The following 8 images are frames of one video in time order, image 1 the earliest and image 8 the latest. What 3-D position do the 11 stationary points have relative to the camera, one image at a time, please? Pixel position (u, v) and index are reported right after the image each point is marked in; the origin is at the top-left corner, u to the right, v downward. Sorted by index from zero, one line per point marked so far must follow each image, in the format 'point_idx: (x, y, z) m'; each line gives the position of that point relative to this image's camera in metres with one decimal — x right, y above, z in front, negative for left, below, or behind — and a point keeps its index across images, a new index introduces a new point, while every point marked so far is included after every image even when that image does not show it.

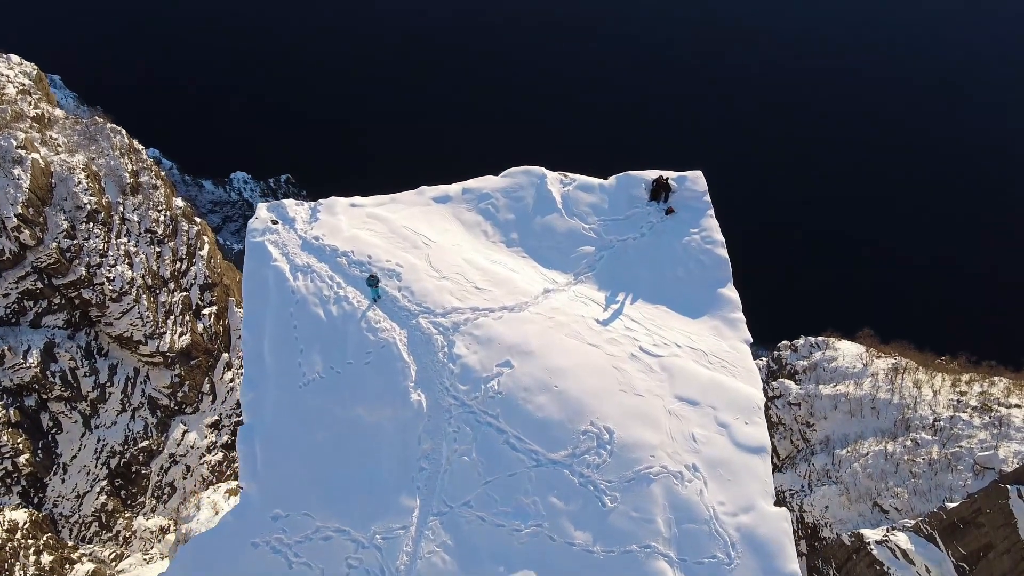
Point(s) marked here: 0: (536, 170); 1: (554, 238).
0: (+0.7, +3.4, +17.1) m
1: (+1.1, +1.5, +15.8) m
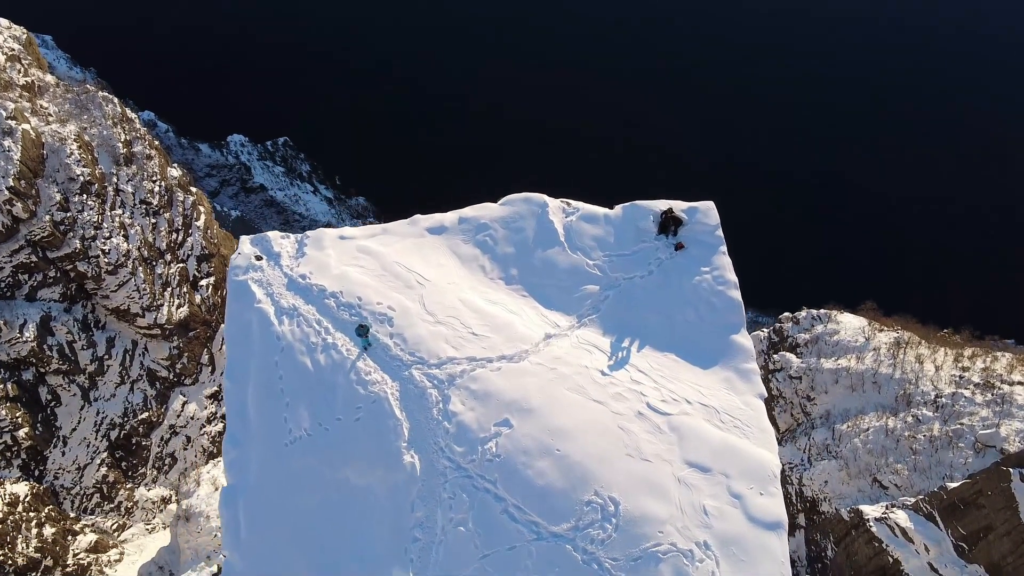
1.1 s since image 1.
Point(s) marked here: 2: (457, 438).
0: (+0.7, +2.4, +16.1) m
1: (+1.1, +0.4, +14.8) m
2: (-1.2, -3.3, +12.4) m
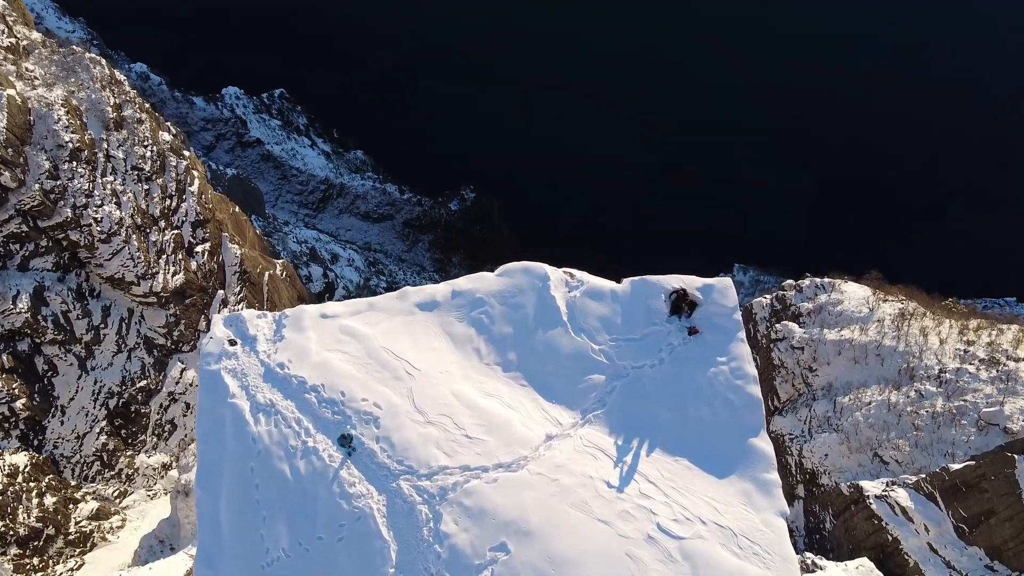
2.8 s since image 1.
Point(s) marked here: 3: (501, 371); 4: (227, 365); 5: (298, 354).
0: (+0.7, +0.4, +14.7) m
1: (+1.1, -1.7, +13.5) m
2: (-1.3, -5.5, +11.3) m
3: (-0.3, -2.0, +13.6) m
4: (-6.7, -1.8, +13.3) m
5: (-5.1, -1.6, +13.5) m
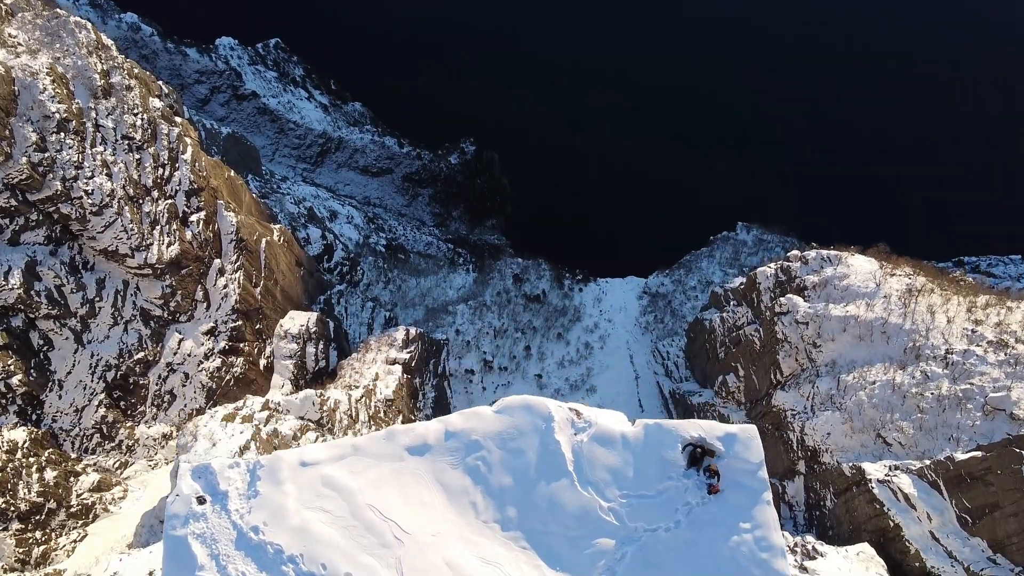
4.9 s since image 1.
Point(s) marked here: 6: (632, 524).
0: (+0.7, -2.8, +13.2) m
1: (+1.1, -5.0, +12.2) m
2: (-1.3, -8.9, +10.2) m
3: (-0.3, -5.2, +12.3) m
4: (-6.7, -5.1, +12.0) m
5: (-5.1, -4.9, +12.2) m
6: (+2.5, -5.0, +12.0) m
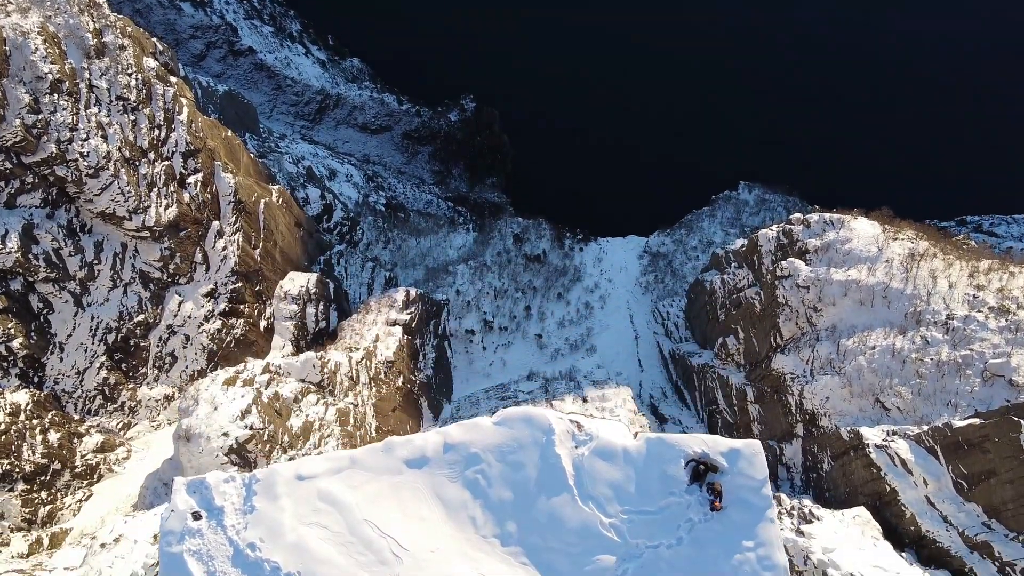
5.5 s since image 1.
0: (+0.6, -3.0, +12.9) m
1: (+1.1, -5.2, +12.0) m
2: (-1.3, -9.3, +10.3) m
3: (-0.3, -5.5, +12.1) m
4: (-6.7, -5.4, +11.9) m
5: (-5.1, -5.1, +12.0) m
6: (+2.5, -5.3, +11.8) m
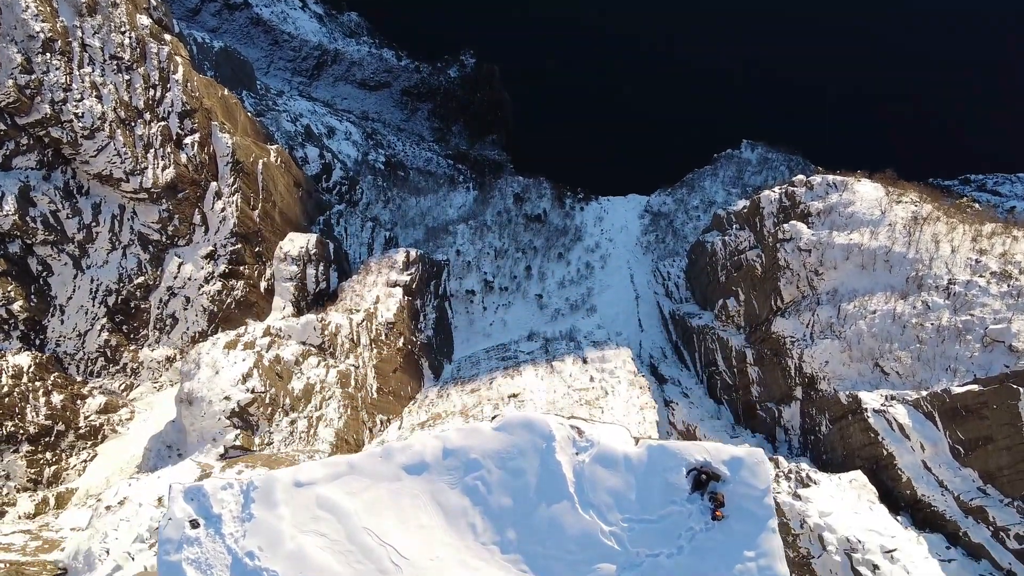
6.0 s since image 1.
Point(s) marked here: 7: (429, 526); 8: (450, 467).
0: (+0.6, -3.1, +12.7) m
1: (+1.0, -5.4, +11.9) m
2: (-1.3, -9.5, +10.5) m
3: (-0.3, -5.6, +12.1) m
4: (-6.7, -5.6, +11.8) m
5: (-5.1, -5.3, +11.9) m
6: (+2.5, -5.4, +11.8) m
7: (-1.8, -5.1, +12.3) m
8: (-1.4, -4.0, +12.7) m
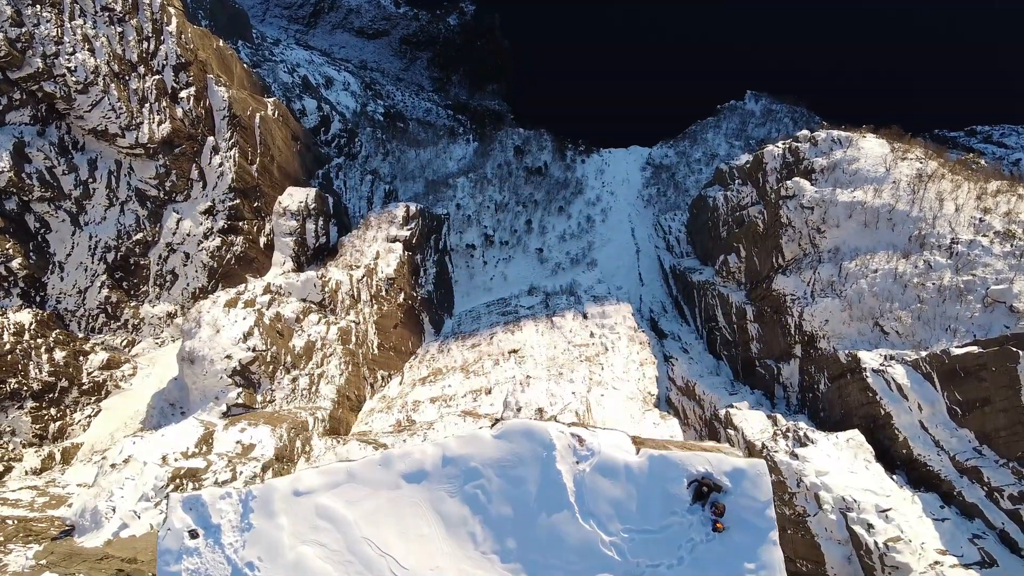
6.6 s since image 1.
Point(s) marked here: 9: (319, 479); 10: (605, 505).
0: (+0.6, -3.2, +12.5) m
1: (+1.0, -5.5, +11.9) m
2: (-1.3, -9.8, +10.8) m
3: (-0.3, -5.8, +12.1) m
4: (-6.7, -5.8, +11.8) m
5: (-5.1, -5.5, +11.9) m
6: (+2.5, -5.6, +11.7) m
7: (-1.8, -5.3, +12.2) m
8: (-1.4, -4.2, +12.6) m
9: (-4.3, -4.2, +12.5) m
10: (+2.0, -4.6, +12.1) m
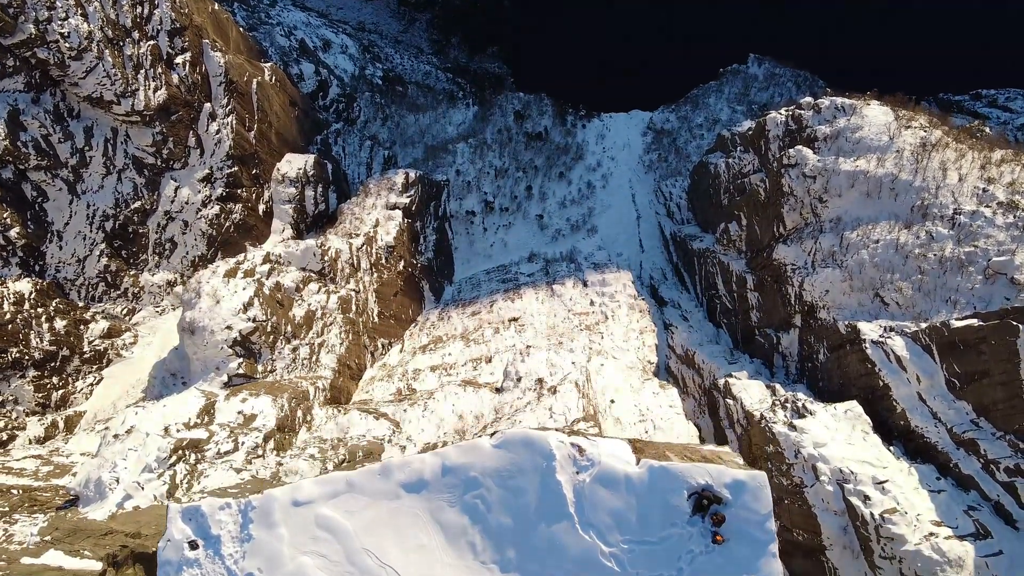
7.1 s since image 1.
0: (+0.6, -3.4, +12.4) m
1: (+1.0, -5.8, +11.9) m
2: (-1.2, -10.1, +11.0) m
3: (-0.3, -6.0, +12.1) m
4: (-6.7, -6.0, +11.9) m
5: (-5.1, -5.7, +11.9) m
6: (+2.5, -5.8, +11.7) m
7: (-1.8, -5.5, +12.2) m
8: (-1.4, -4.3, +12.5) m
9: (-4.3, -4.4, +12.4) m
10: (+2.0, -4.8, +12.0) m
